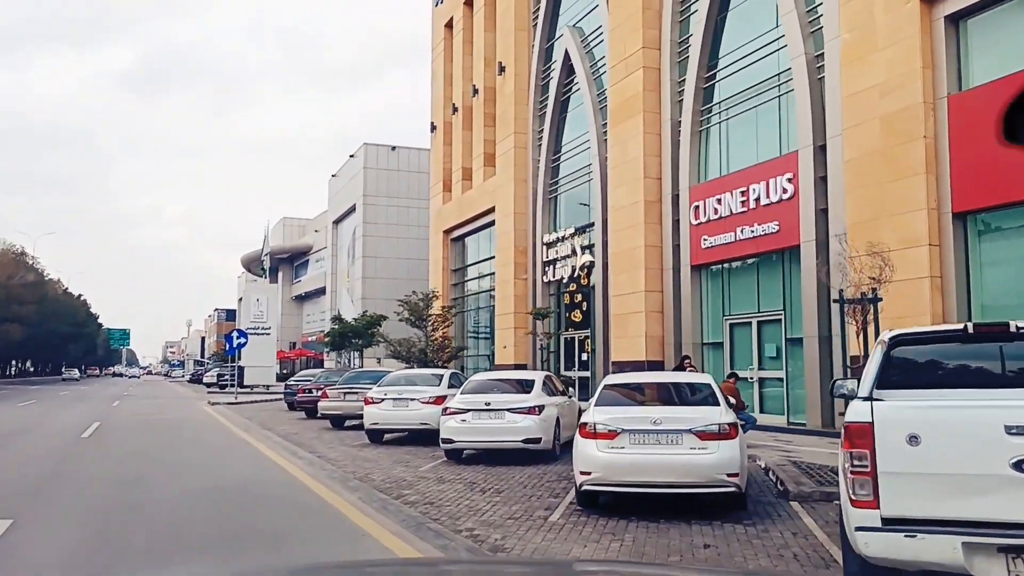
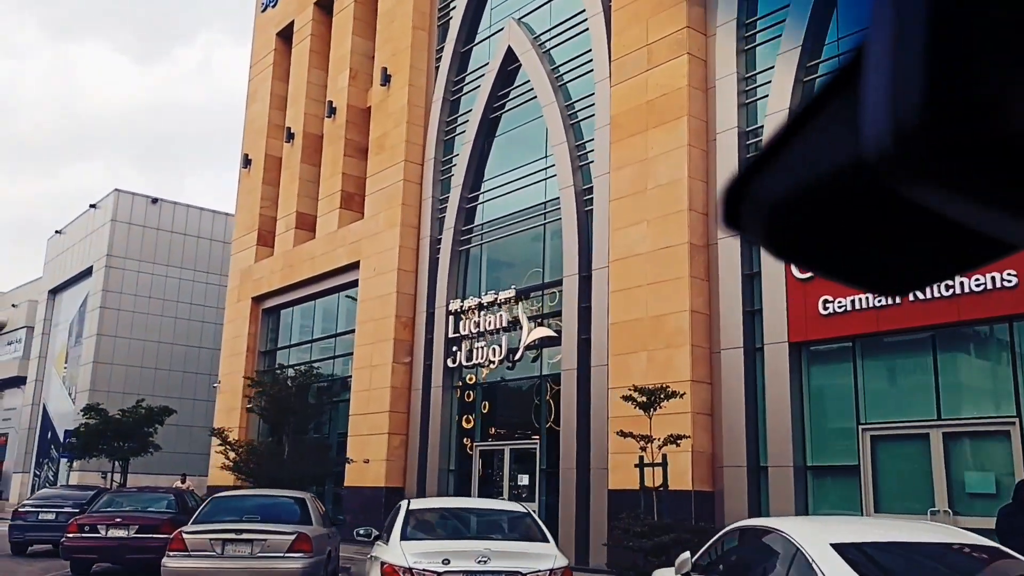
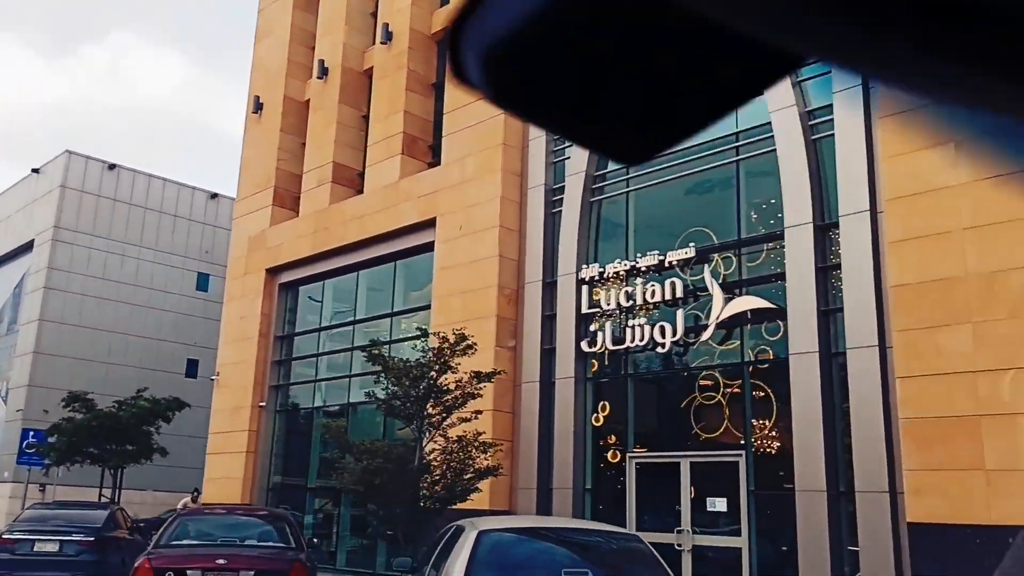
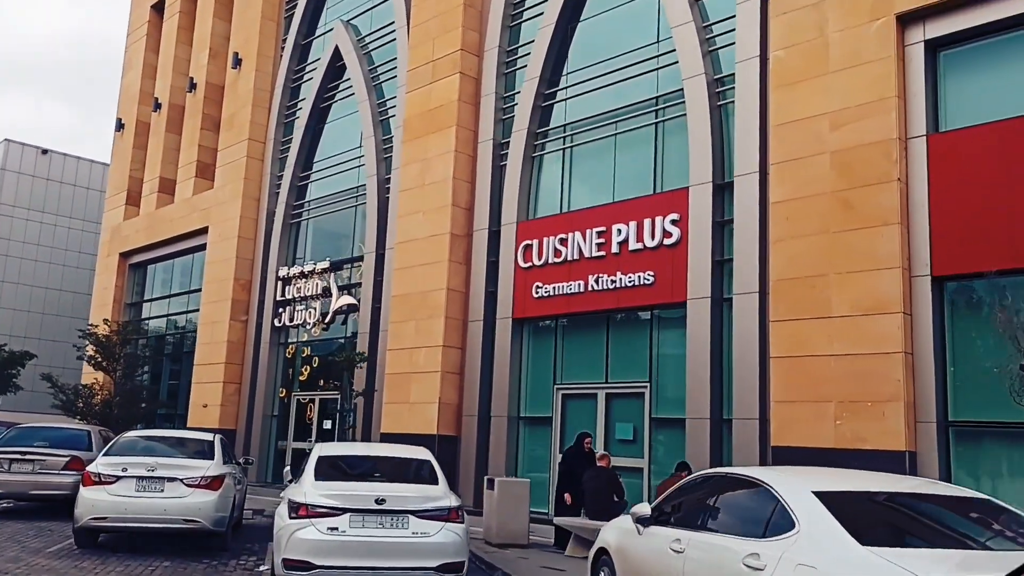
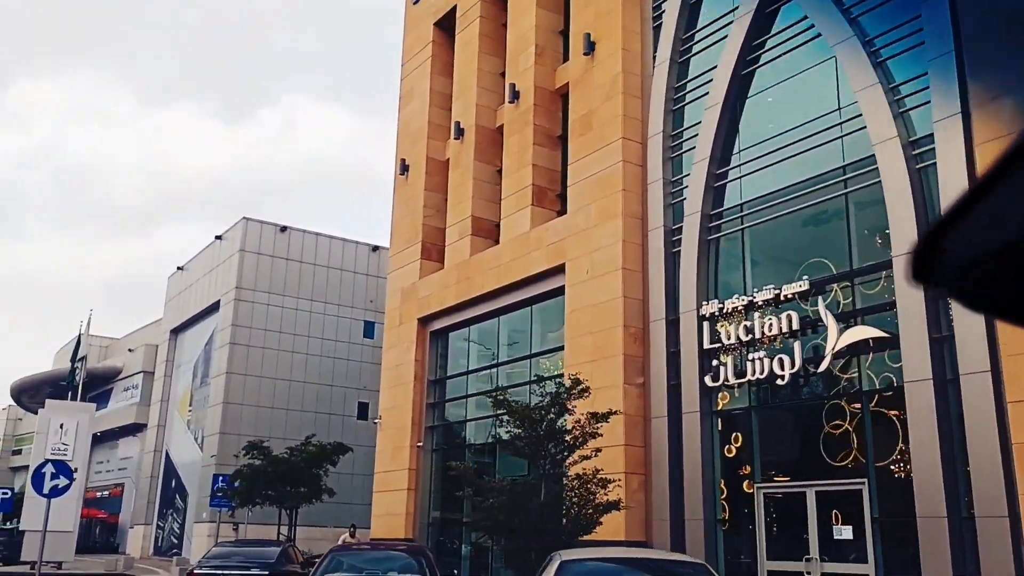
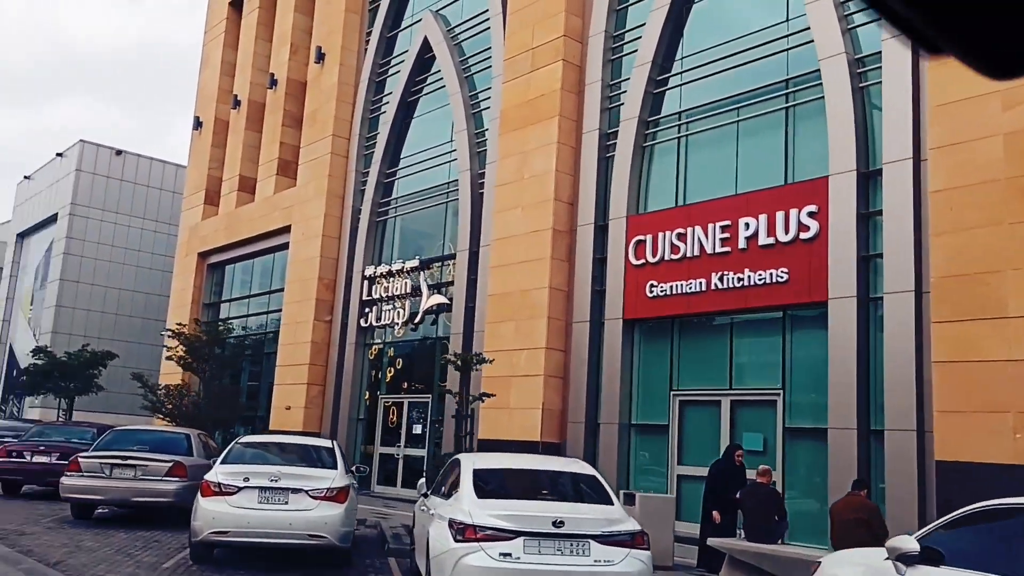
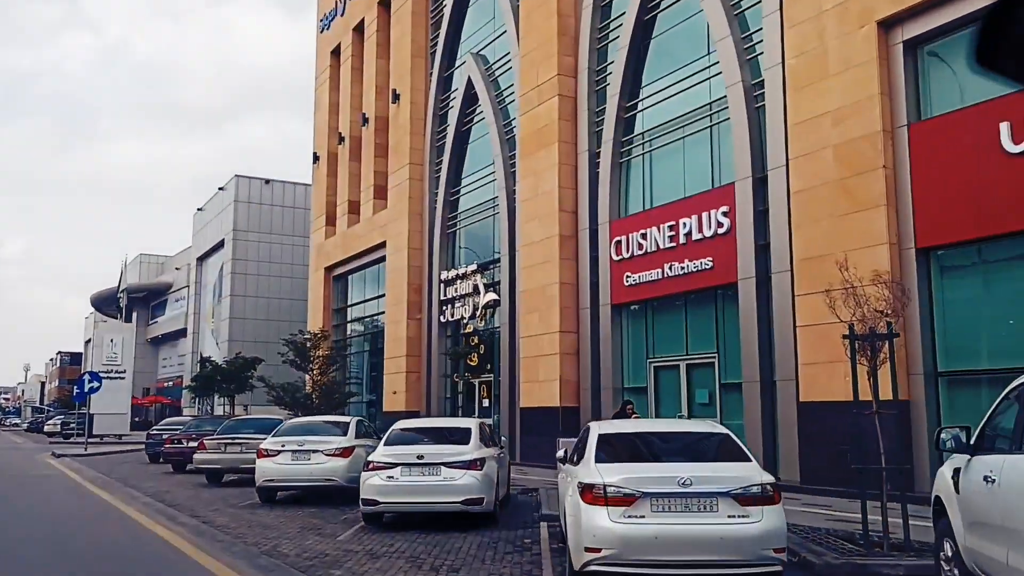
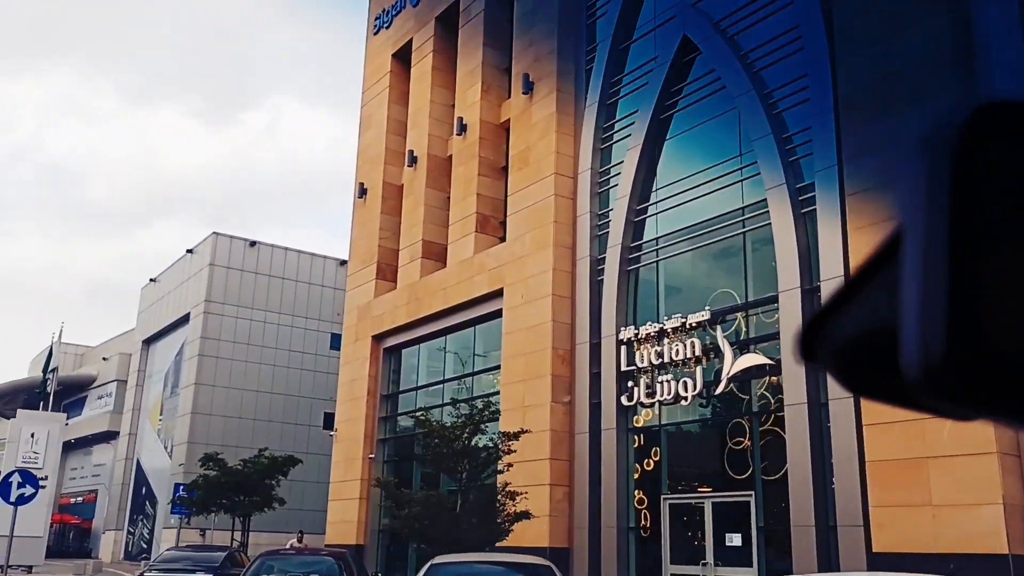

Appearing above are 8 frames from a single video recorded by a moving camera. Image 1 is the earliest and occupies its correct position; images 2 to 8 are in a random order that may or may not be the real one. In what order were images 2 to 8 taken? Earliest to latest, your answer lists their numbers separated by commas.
7, 4, 6, 2, 8, 5, 3
